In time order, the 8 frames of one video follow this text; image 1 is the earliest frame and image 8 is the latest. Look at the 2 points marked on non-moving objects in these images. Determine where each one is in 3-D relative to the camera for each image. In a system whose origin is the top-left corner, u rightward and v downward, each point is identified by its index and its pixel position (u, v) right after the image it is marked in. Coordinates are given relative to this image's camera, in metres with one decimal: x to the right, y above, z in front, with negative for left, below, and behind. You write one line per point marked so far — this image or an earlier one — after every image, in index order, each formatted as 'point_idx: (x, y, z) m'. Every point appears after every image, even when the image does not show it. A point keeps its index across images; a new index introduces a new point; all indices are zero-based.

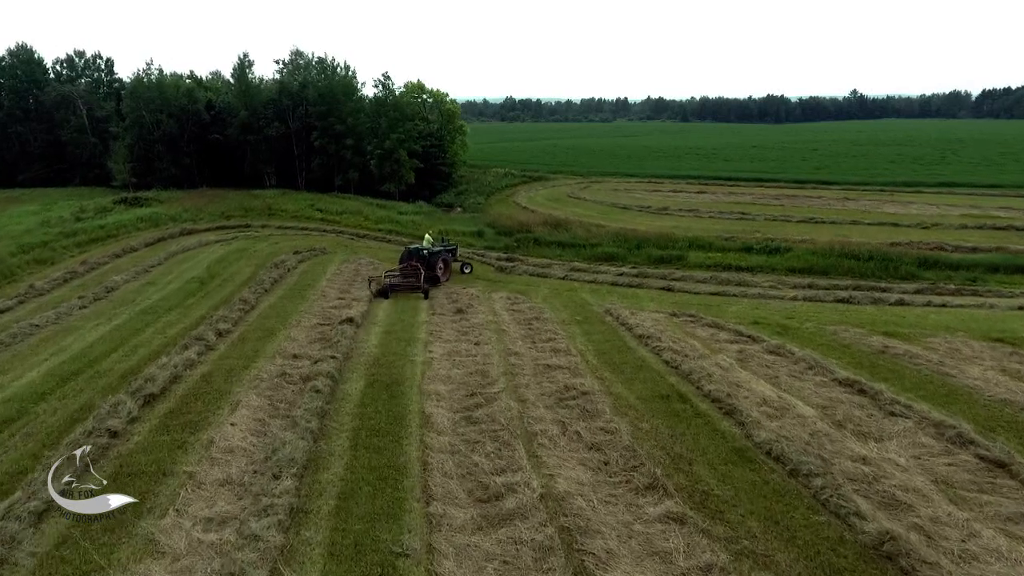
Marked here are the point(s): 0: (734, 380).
0: (+4.2, -1.7, +11.7) m
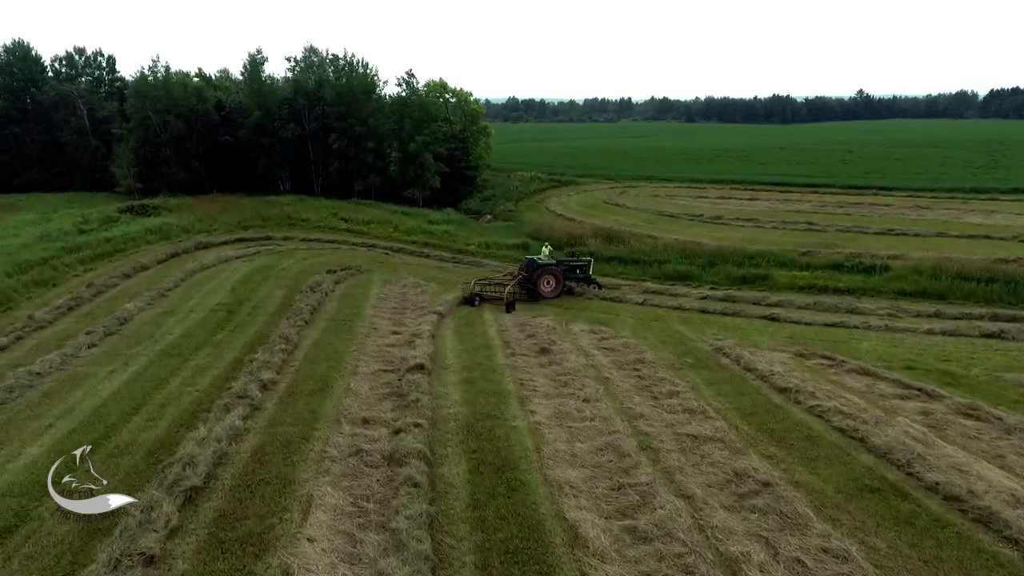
0: (+6.3, -2.5, +9.0) m
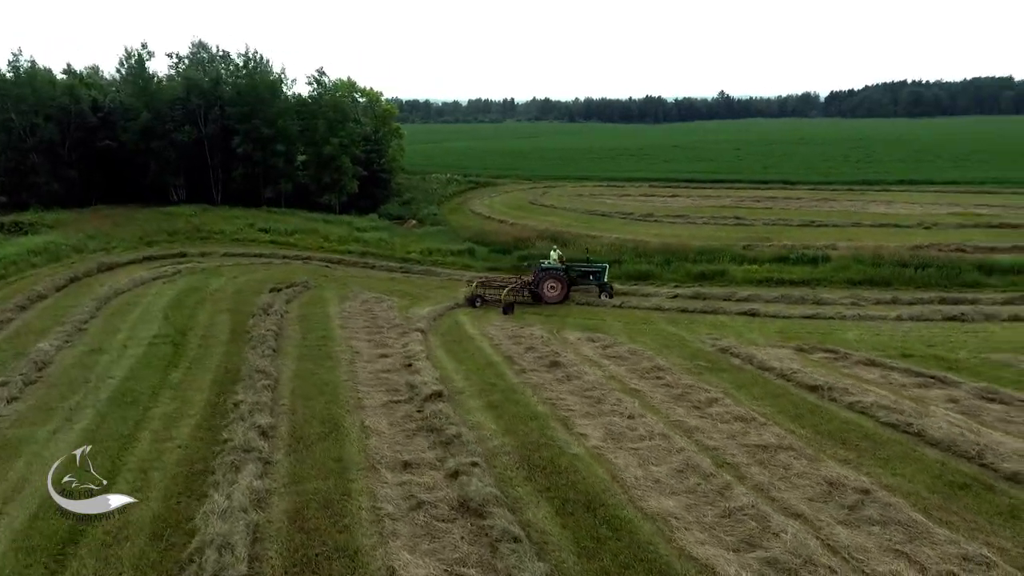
0: (+7.4, -2.4, +9.2) m
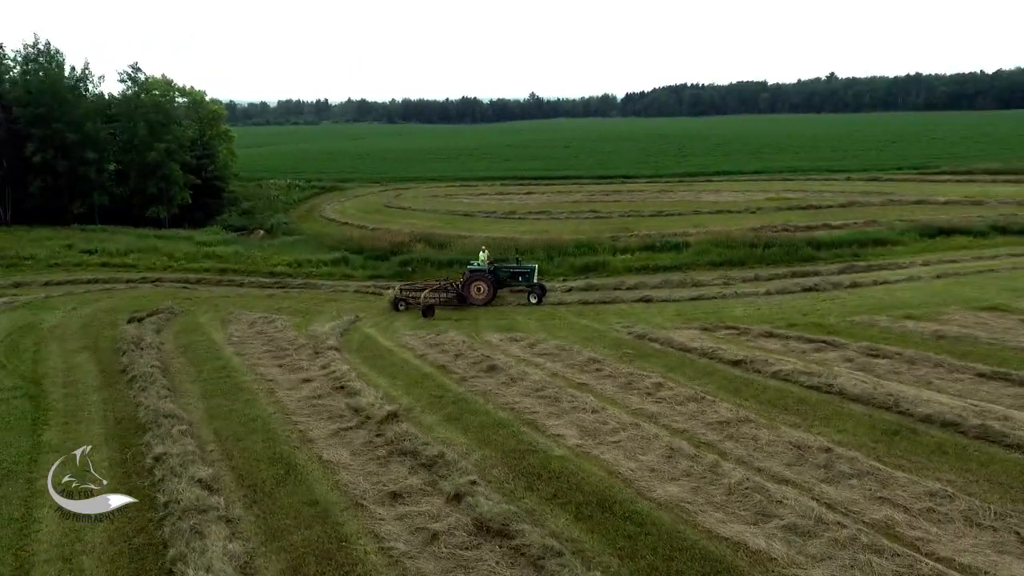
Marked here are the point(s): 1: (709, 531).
0: (+7.0, -1.8, +10.8) m
1: (+2.4, -2.9, +7.5) m
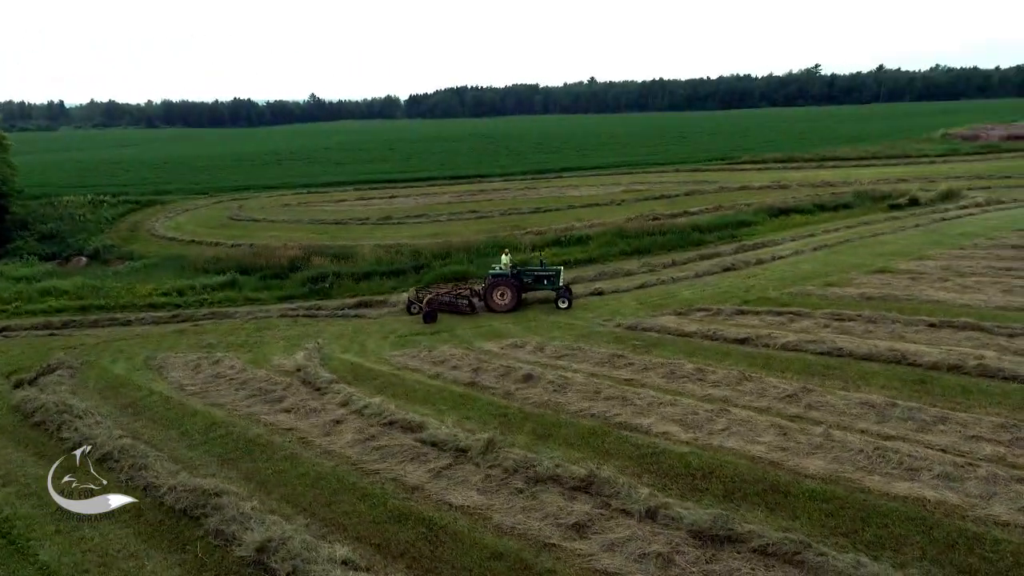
0: (+7.9, -1.2, +12.7) m
1: (+4.8, -2.6, +8.0) m
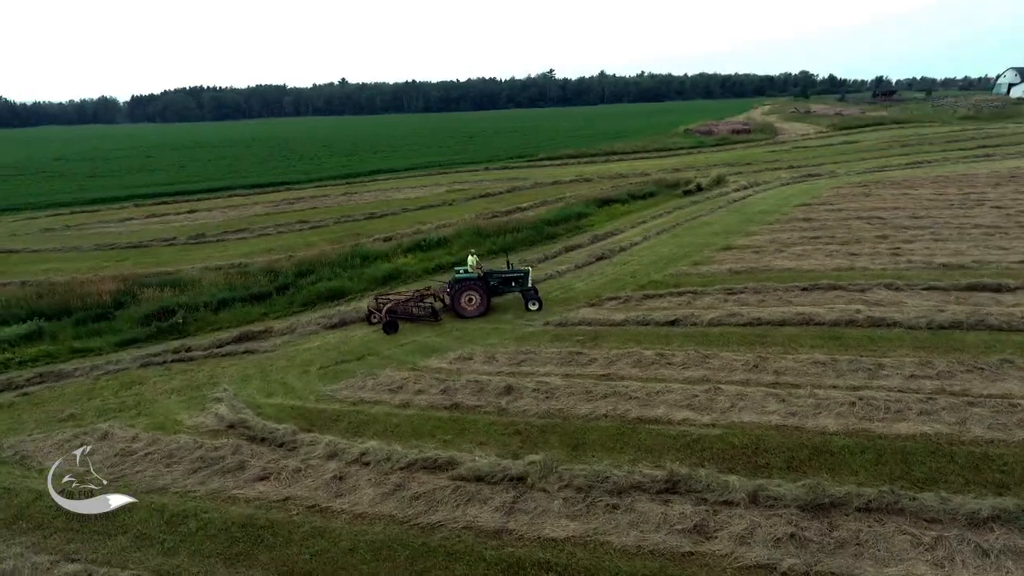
0: (+6.8, -0.5, +14.7) m
1: (+5.7, -2.2, +9.2) m
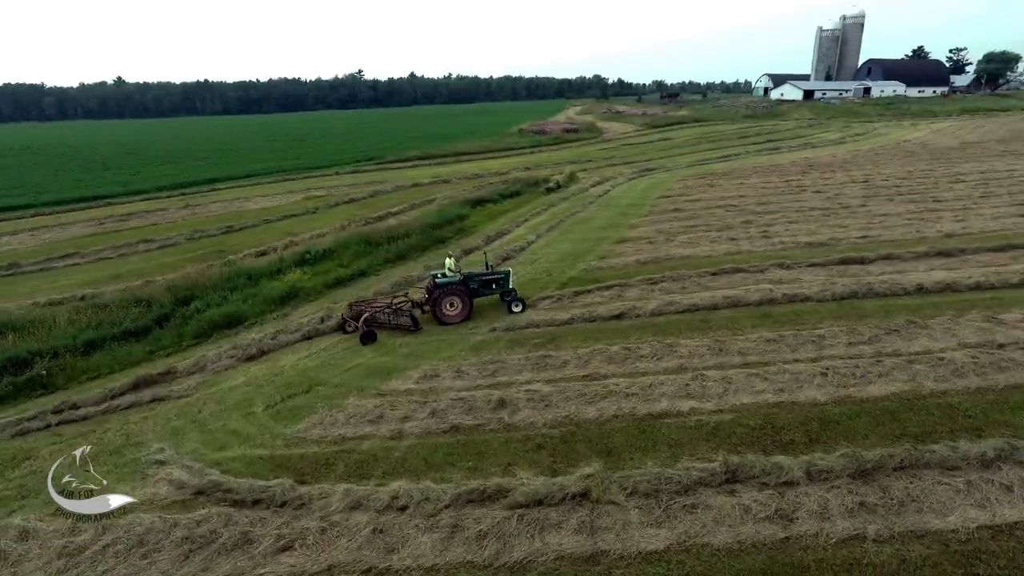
0: (+5.4, -0.2, +15.8) m
1: (+6.0, -1.8, +10.3) m
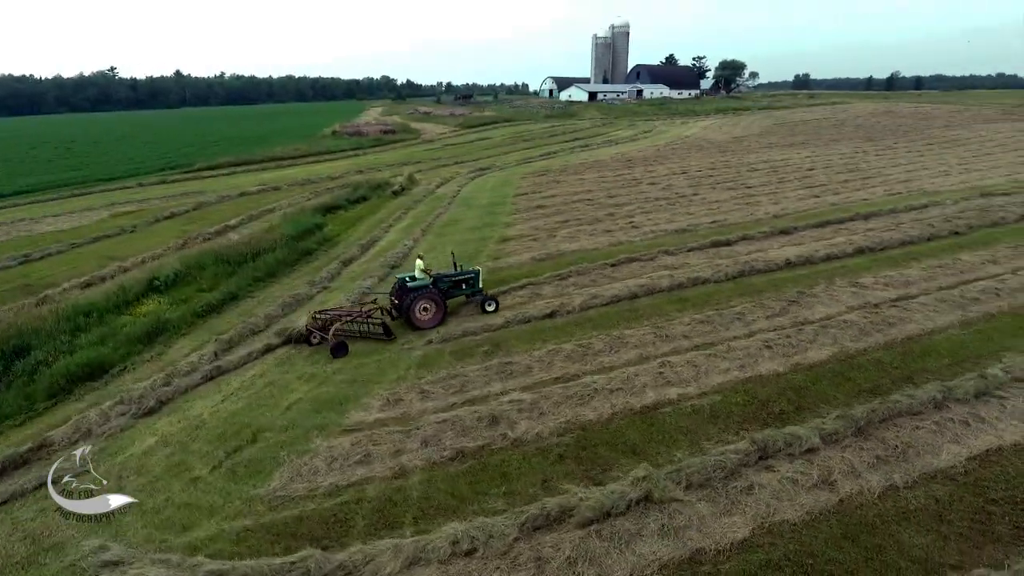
0: (+3.3, +0.1, +16.6) m
1: (+5.7, -1.4, +11.6) m
